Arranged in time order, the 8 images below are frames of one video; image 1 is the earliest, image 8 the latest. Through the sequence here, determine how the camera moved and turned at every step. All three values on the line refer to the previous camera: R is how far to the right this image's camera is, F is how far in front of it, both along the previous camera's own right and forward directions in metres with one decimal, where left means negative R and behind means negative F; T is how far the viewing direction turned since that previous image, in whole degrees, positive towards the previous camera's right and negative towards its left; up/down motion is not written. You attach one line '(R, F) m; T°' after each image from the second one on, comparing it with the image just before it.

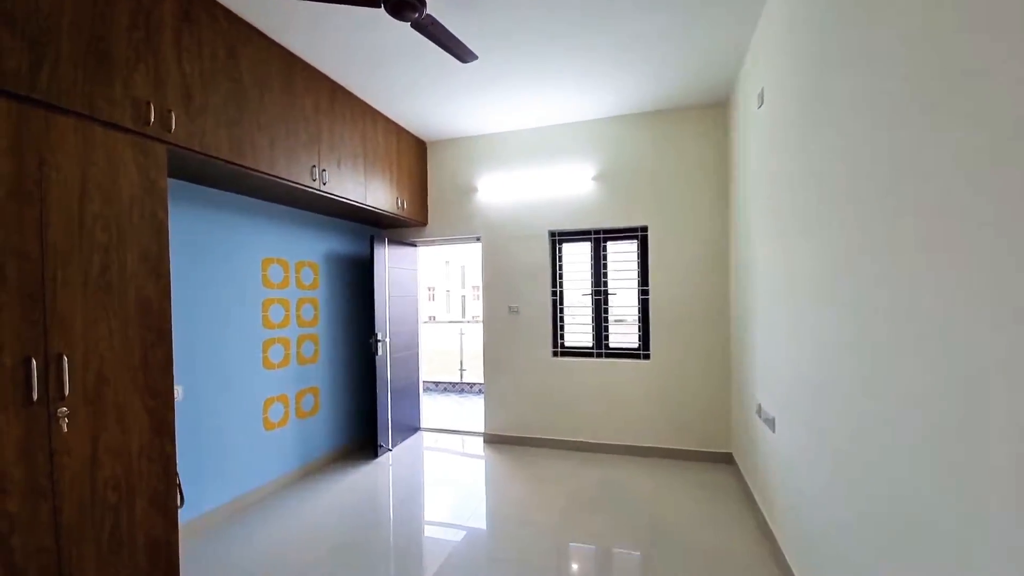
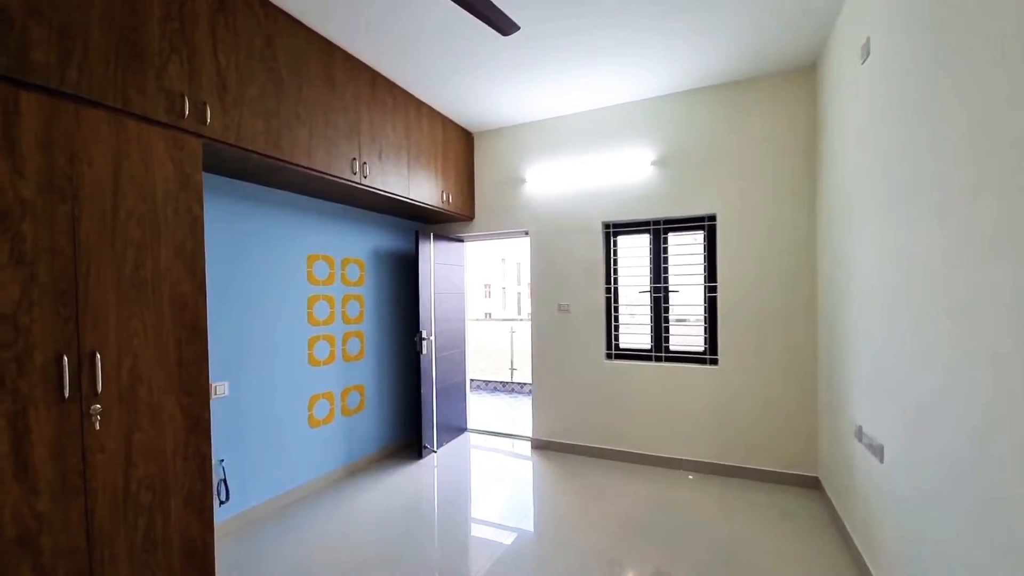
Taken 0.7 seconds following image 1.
(+0.1, +0.3) m; -8°
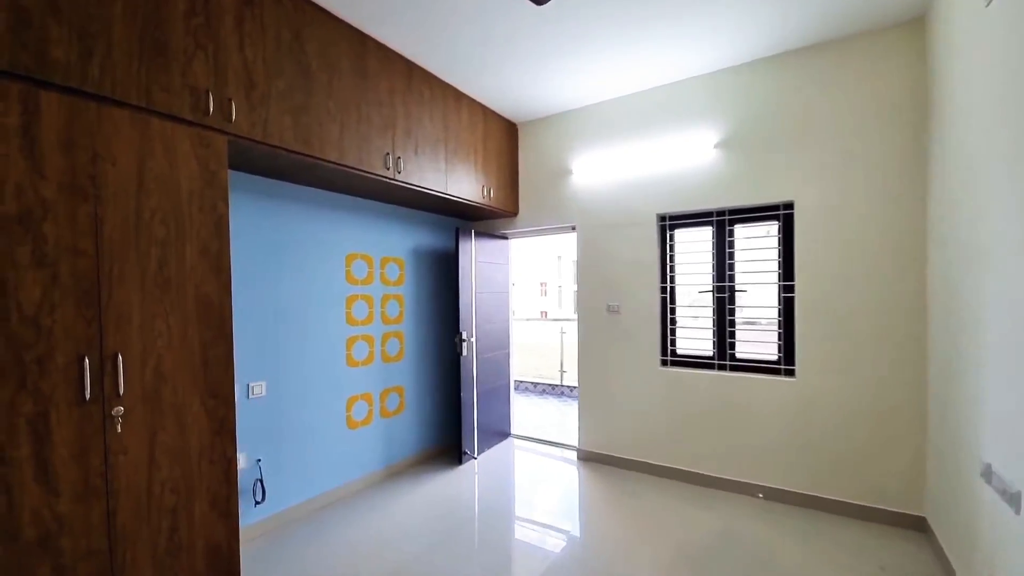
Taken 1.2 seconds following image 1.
(+0.1, +0.2) m; -8°
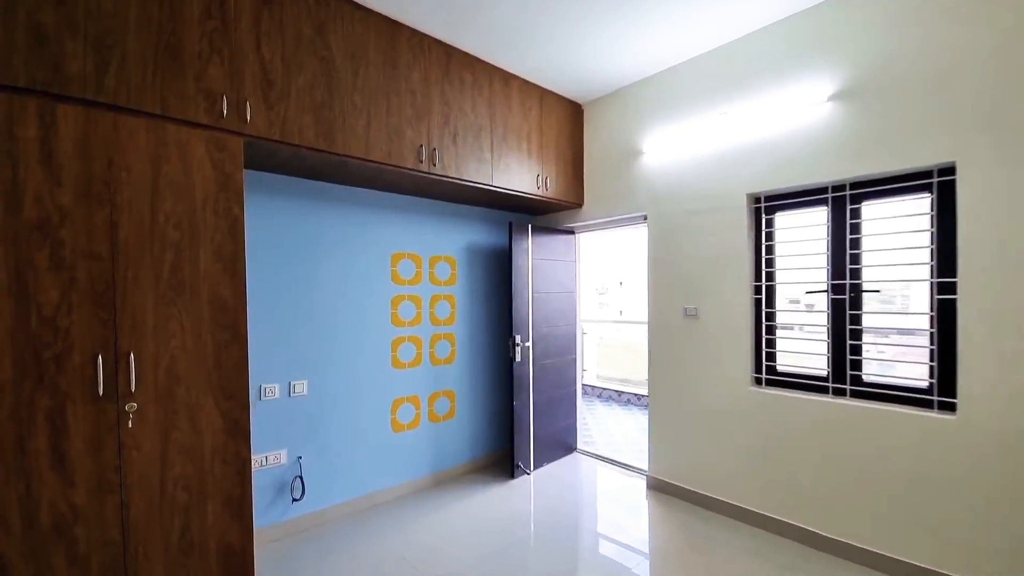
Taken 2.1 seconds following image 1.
(+0.4, +0.4) m; -15°
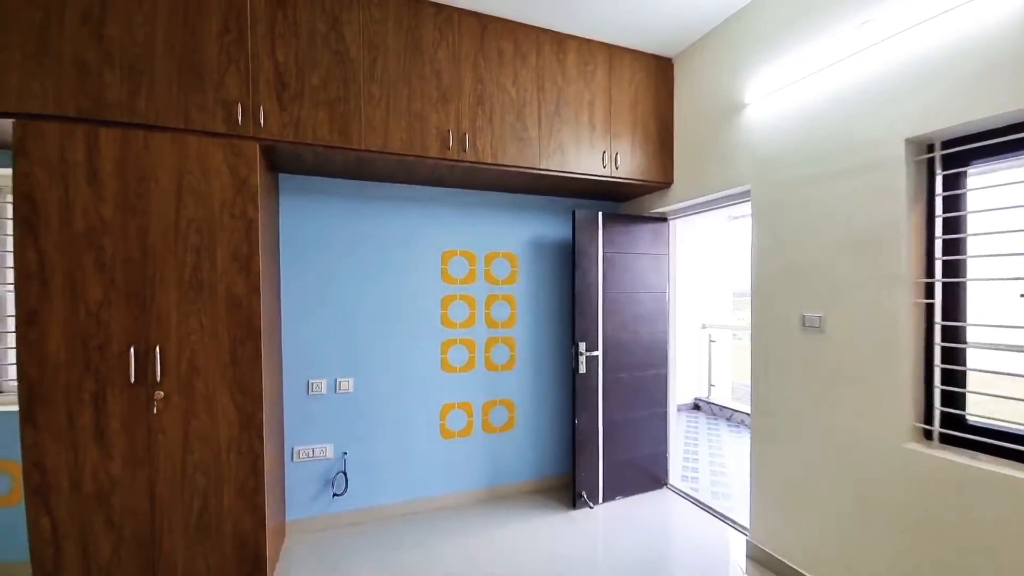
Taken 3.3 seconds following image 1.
(+0.6, +0.5) m; -21°
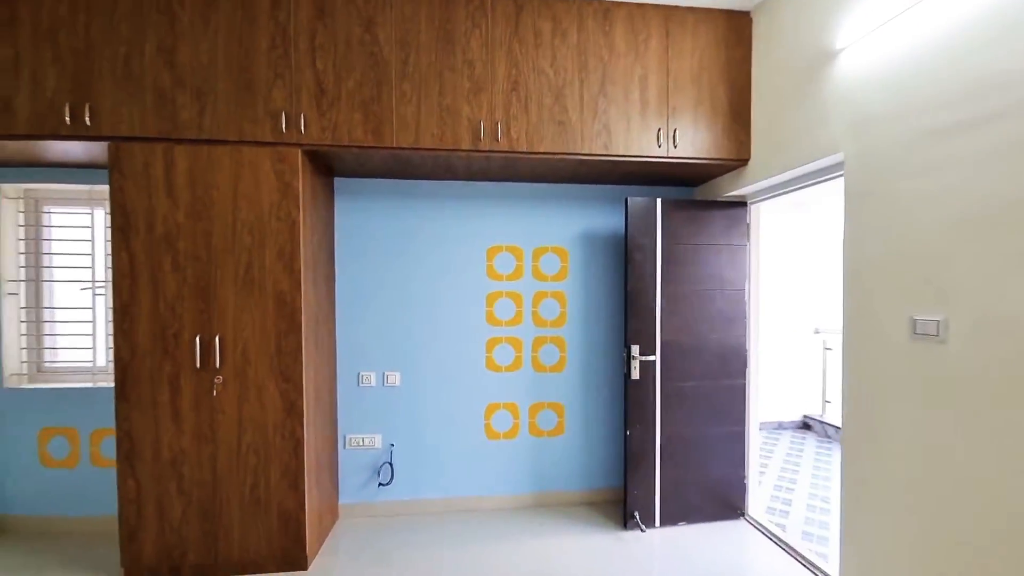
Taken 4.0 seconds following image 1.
(+0.4, +0.2) m; -14°
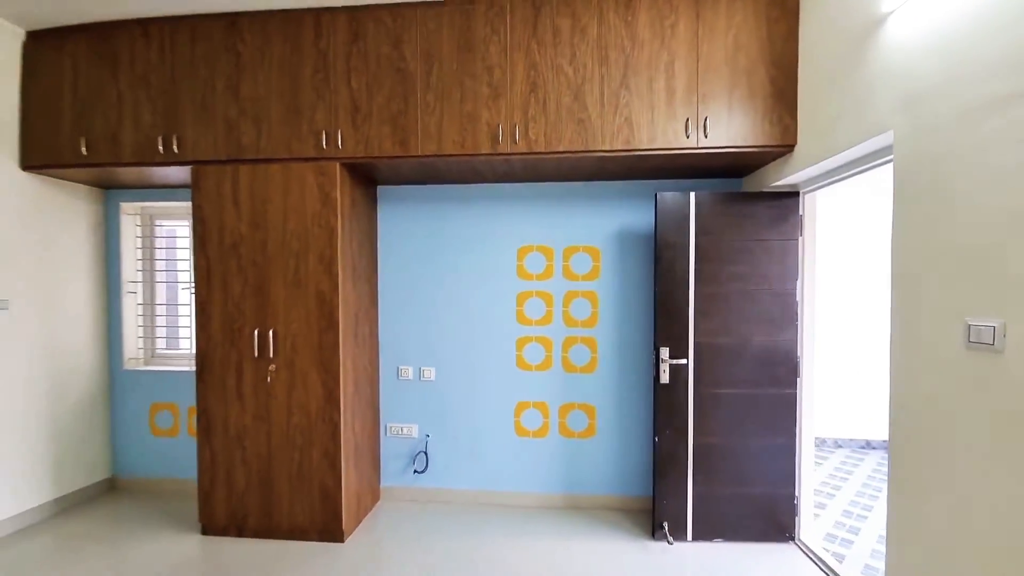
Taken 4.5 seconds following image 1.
(+0.3, 0.0) m; -11°
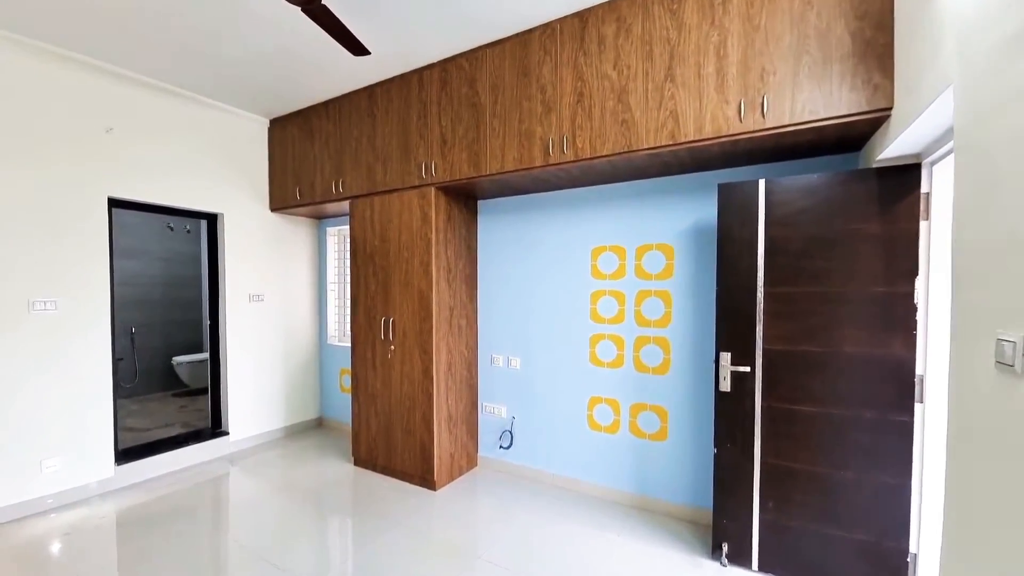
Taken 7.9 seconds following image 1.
(+0.8, -0.1) m; -25°
